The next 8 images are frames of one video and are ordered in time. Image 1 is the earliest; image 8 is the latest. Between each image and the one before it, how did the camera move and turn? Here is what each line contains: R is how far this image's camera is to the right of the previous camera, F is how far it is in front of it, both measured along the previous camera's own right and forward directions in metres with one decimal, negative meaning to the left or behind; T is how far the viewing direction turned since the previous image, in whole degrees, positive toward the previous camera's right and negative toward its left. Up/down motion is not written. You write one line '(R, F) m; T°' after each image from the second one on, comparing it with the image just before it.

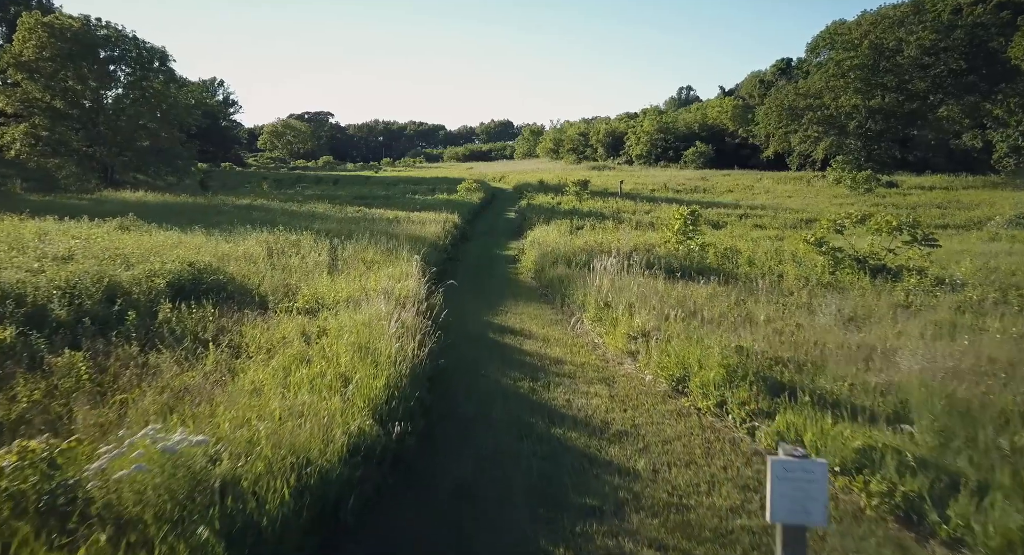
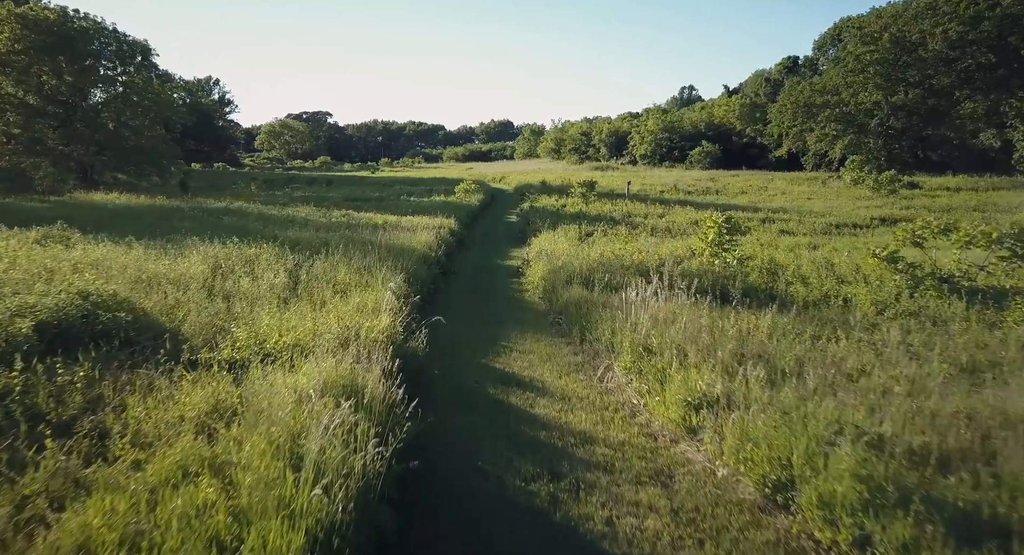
(-0.1, +2.5) m; 0°
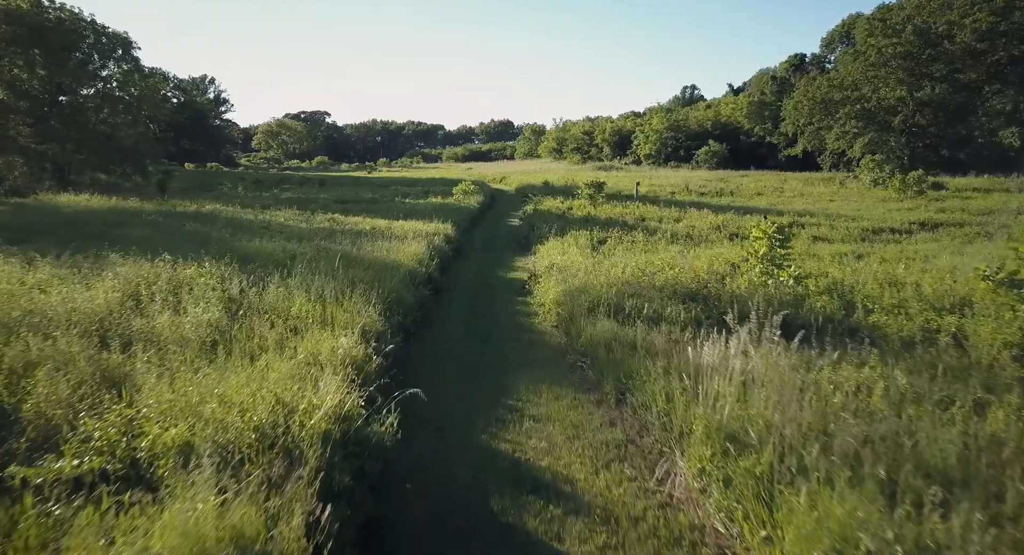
(-0.1, +2.5) m; 0°
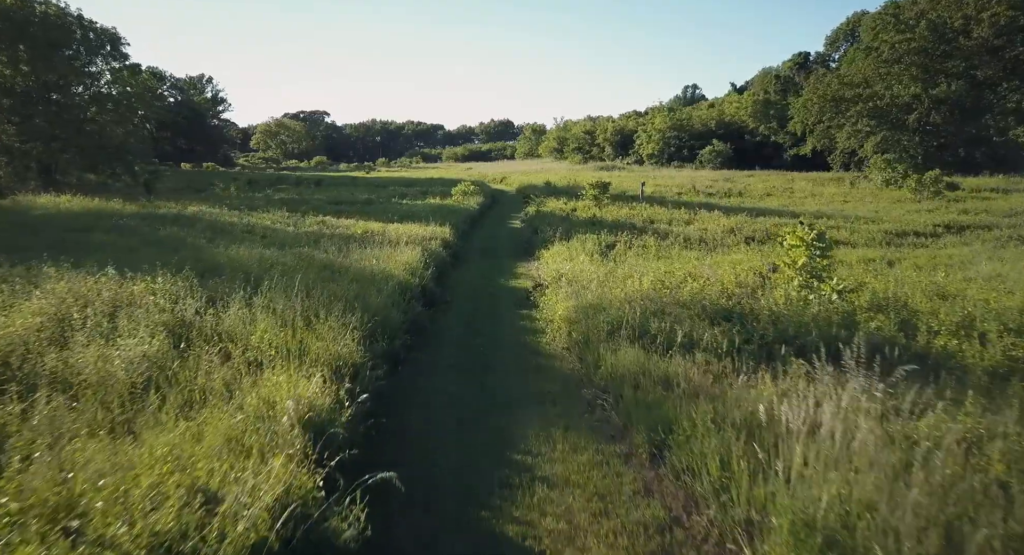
(-0.1, +1.4) m; 0°
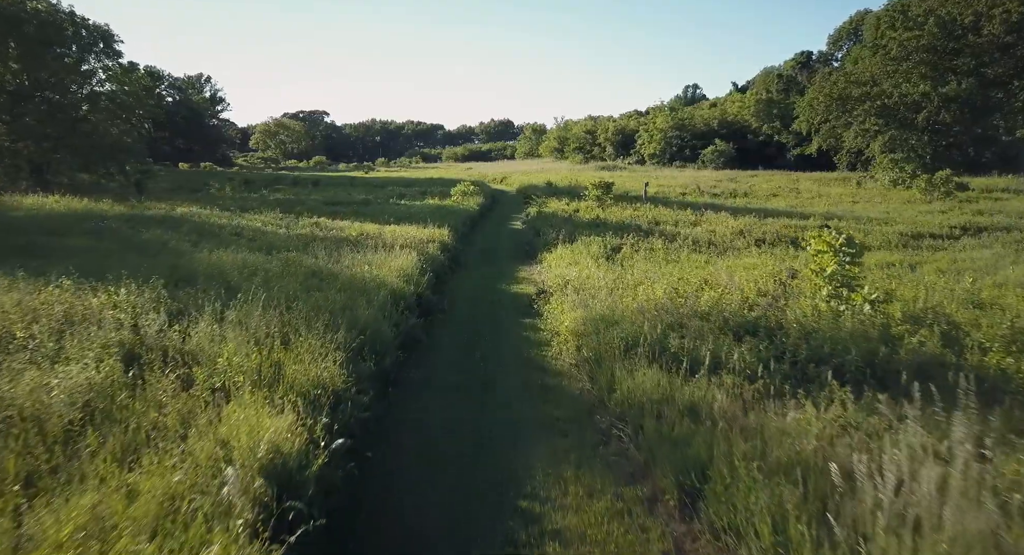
(0.0, +0.8) m; 0°
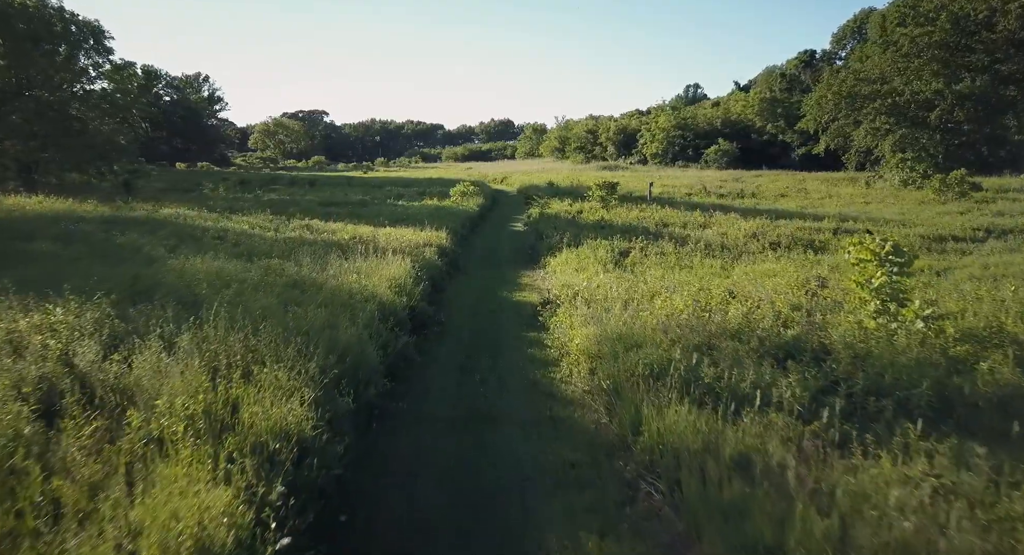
(-0.1, +1.1) m; 0°
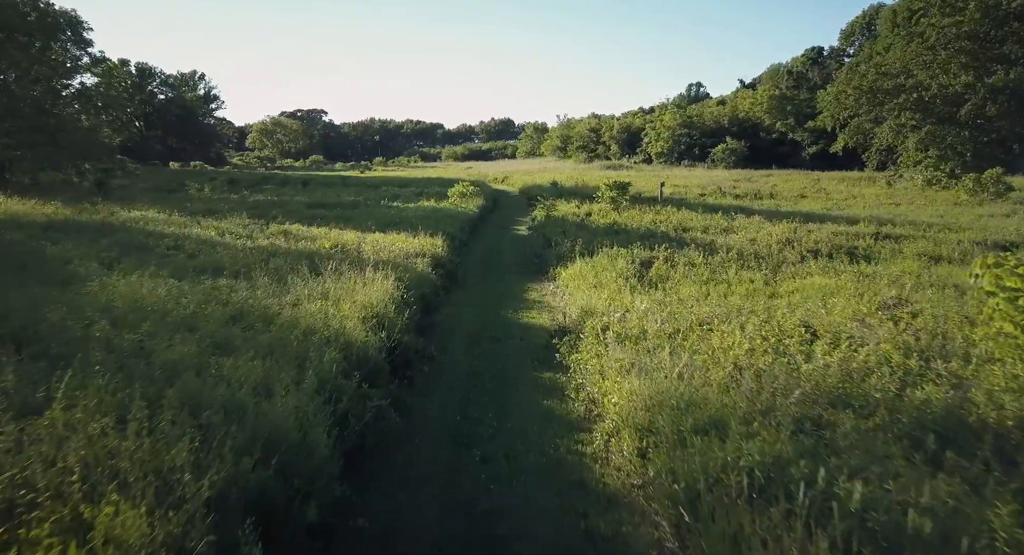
(-0.1, +2.3) m; 0°
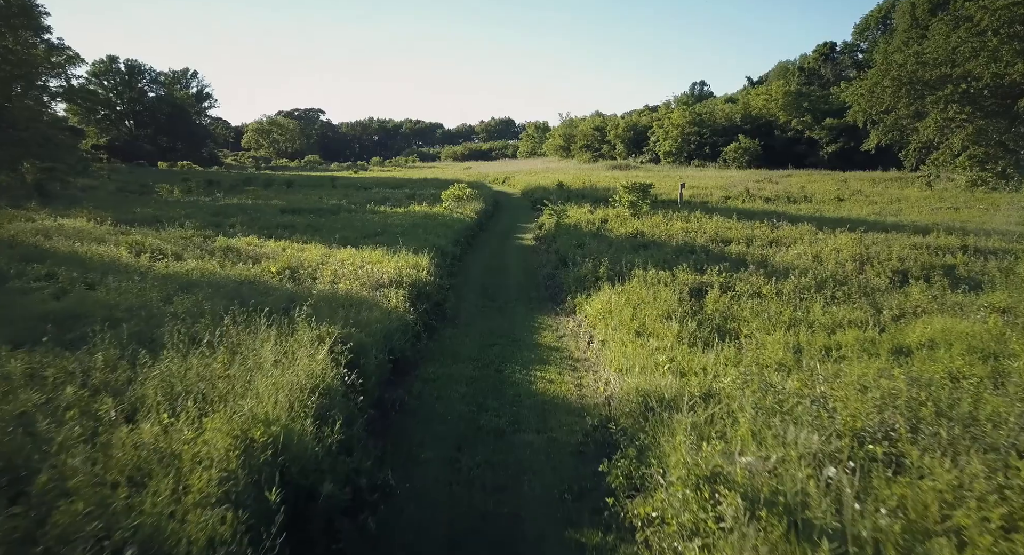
(-0.1, +3.9) m; 0°
